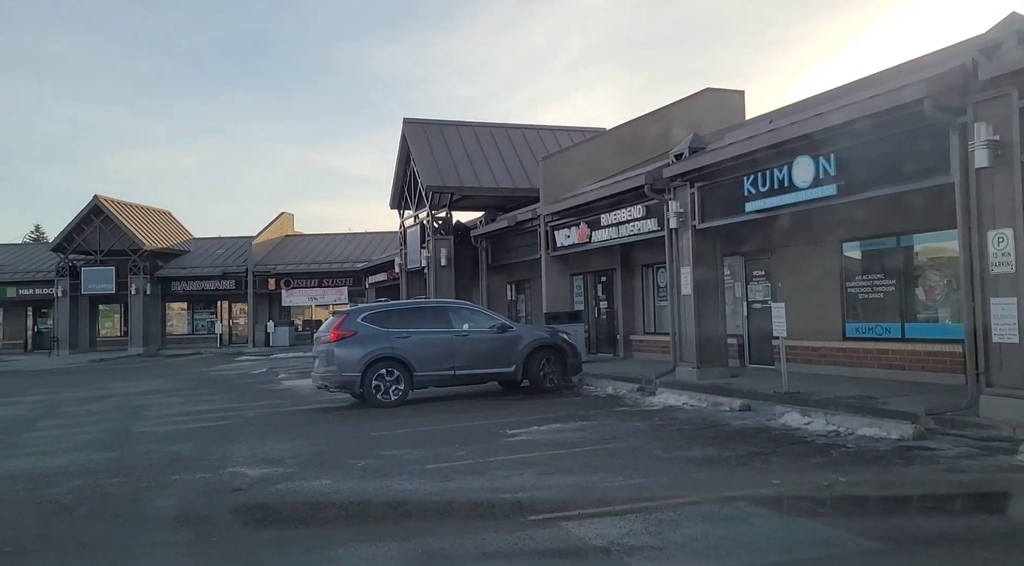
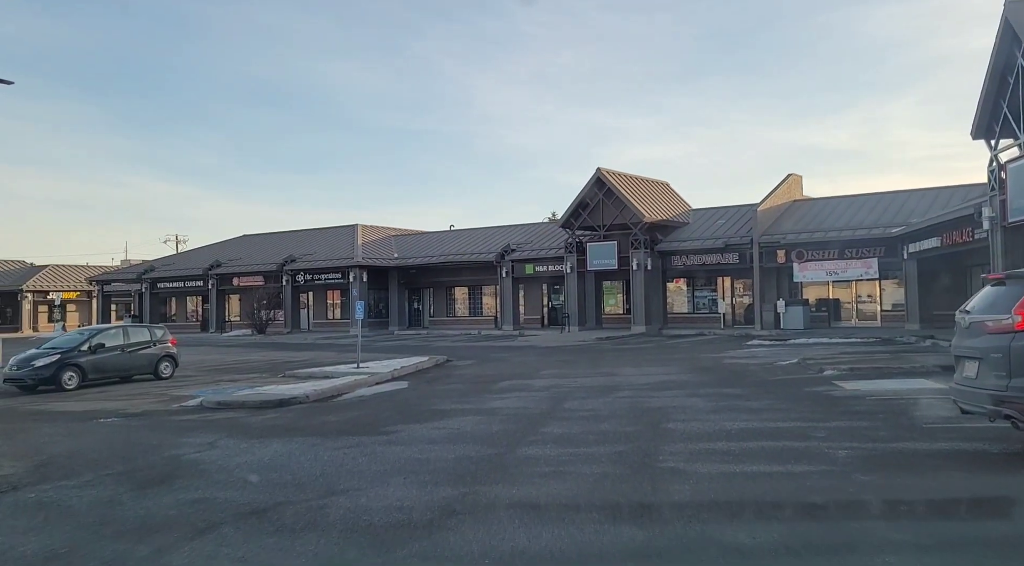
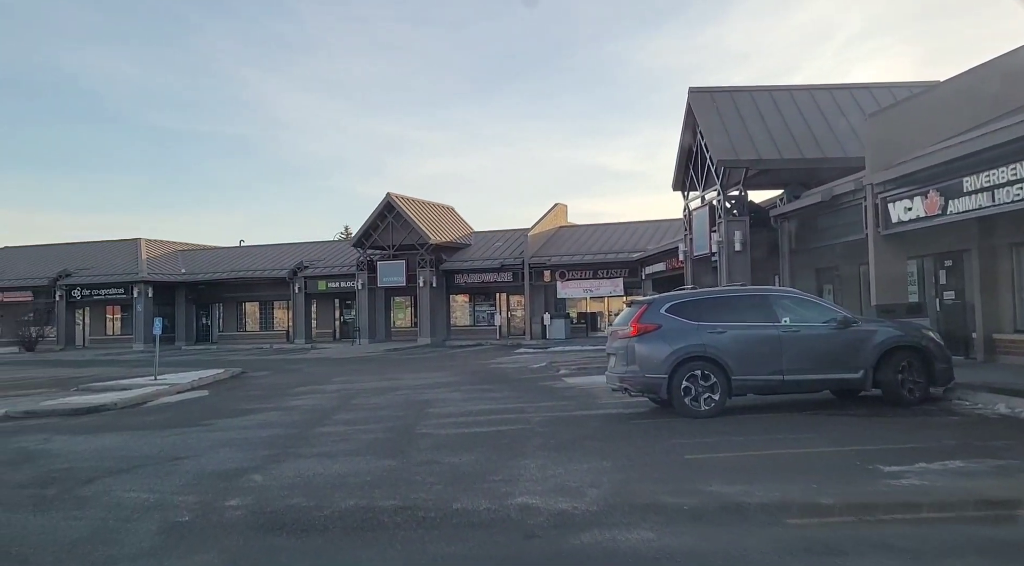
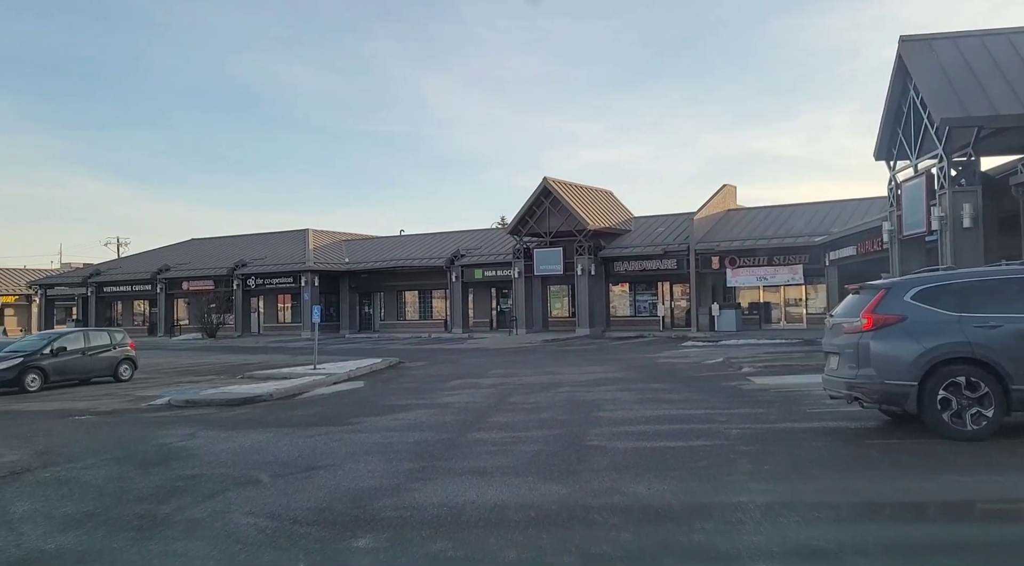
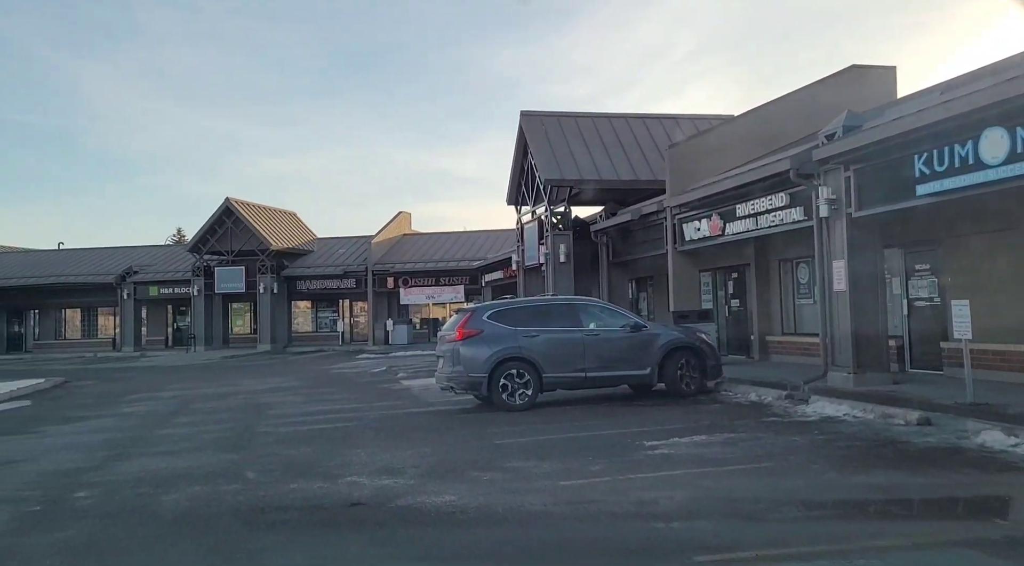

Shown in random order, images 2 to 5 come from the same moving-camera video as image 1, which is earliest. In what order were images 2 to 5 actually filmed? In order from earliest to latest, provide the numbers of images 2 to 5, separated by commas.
5, 3, 4, 2
